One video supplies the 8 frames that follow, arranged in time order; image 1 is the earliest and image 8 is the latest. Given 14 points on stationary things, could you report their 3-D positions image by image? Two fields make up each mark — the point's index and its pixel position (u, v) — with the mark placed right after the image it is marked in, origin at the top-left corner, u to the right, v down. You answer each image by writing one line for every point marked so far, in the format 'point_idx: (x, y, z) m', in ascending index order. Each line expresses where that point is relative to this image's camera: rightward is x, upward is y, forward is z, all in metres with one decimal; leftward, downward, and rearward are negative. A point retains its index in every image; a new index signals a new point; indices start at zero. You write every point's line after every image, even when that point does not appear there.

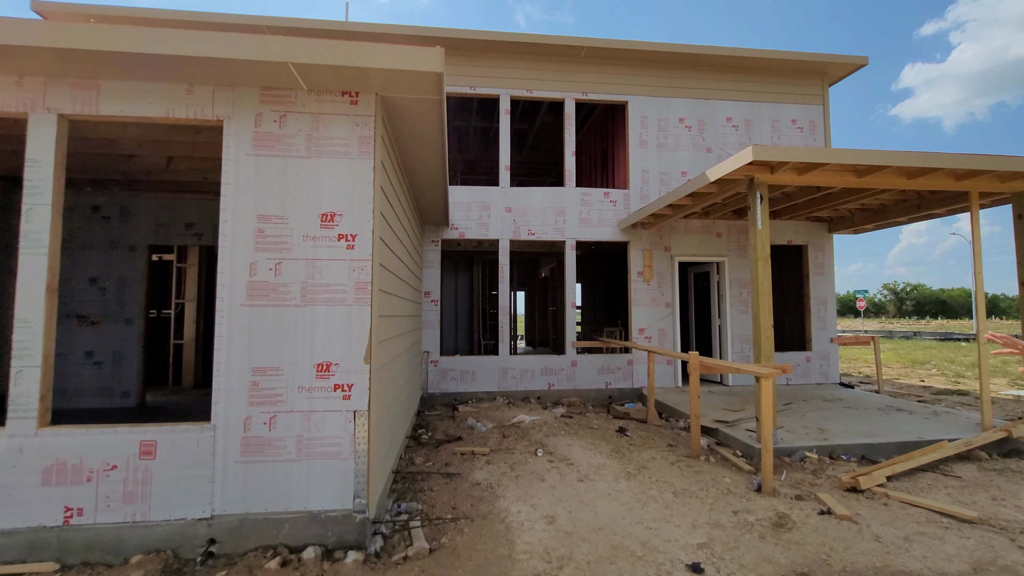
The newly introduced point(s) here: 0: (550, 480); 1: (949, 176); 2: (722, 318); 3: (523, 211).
0: (+0.3, -1.5, +3.7) m
1: (+4.4, +1.1, +4.9) m
2: (+3.2, -0.5, +7.6) m
3: (+0.2, +1.1, +7.3) m
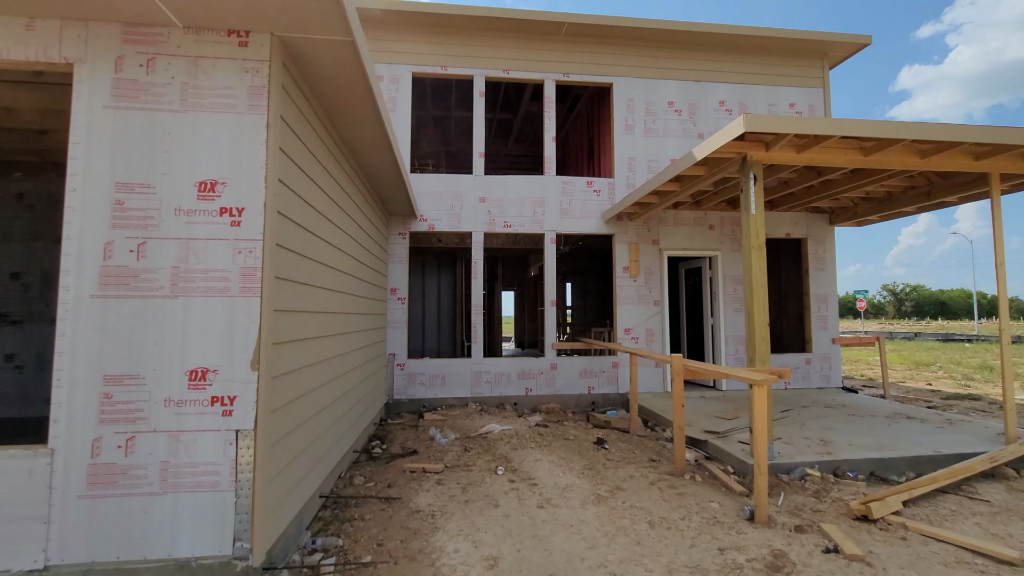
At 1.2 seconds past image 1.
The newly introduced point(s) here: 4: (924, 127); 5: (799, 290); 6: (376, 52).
0: (-0.1, -1.4, +3.1) m
1: (+4.0, +1.2, +4.3) m
2: (+2.9, -0.4, +7.0) m
3: (-0.2, +1.2, +6.7) m
4: (+3.2, +1.3, +3.8) m
5: (+4.5, 0.0, +7.6) m
6: (-1.8, +3.2, +6.6) m
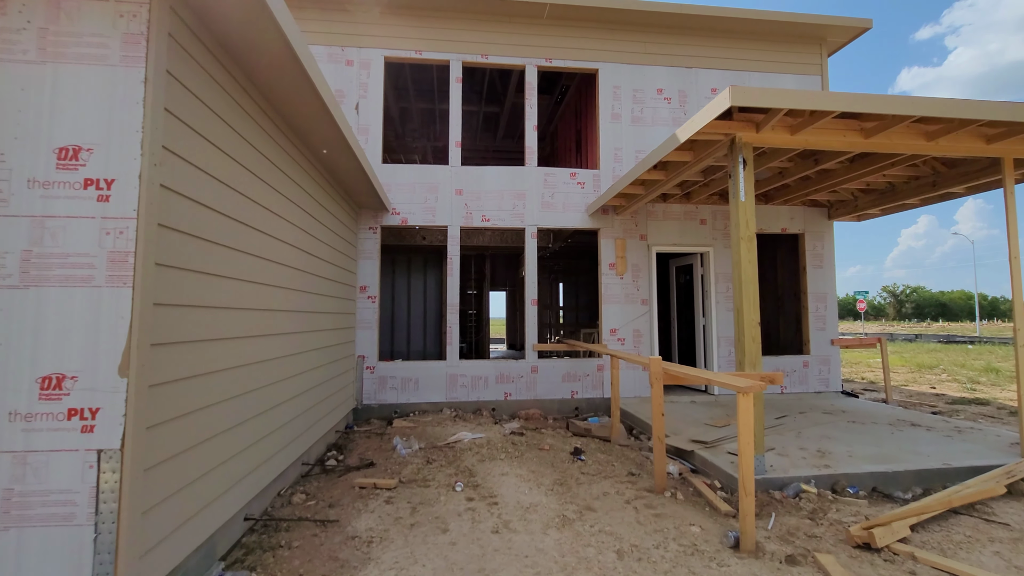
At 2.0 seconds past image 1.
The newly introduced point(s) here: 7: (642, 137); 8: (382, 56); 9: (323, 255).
0: (-0.3, -1.4, +2.7) m
1: (+3.7, +1.2, +3.9) m
2: (+2.6, -0.4, +6.6) m
3: (-0.5, +1.2, +6.3) m
4: (+2.9, +1.3, +3.4) m
5: (+4.2, 0.0, +7.2) m
6: (-2.1, +3.2, +6.2) m
7: (+1.7, +2.0, +6.6) m
8: (-1.7, +3.0, +6.3) m
9: (-1.9, +0.3, +5.1) m
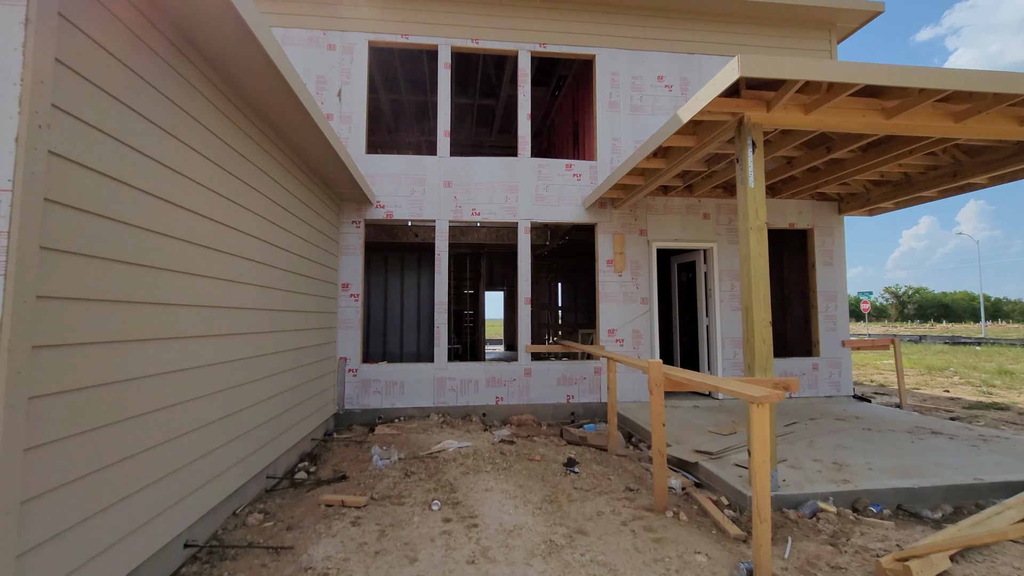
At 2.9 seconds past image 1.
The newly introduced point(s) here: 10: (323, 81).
0: (-0.4, -1.3, +2.4) m
1: (+3.6, +1.2, +3.6) m
2: (+2.5, -0.4, +6.3) m
3: (-0.6, +1.2, +6.0) m
4: (+2.8, +1.3, +3.1) m
5: (+4.1, 0.0, +6.9) m
6: (-2.2, +3.2, +5.9) m
7: (+1.6, +2.0, +6.2) m
8: (-1.8, +3.0, +5.9) m
9: (-2.0, +0.3, +4.8) m
10: (-2.3, +2.5, +5.8) m
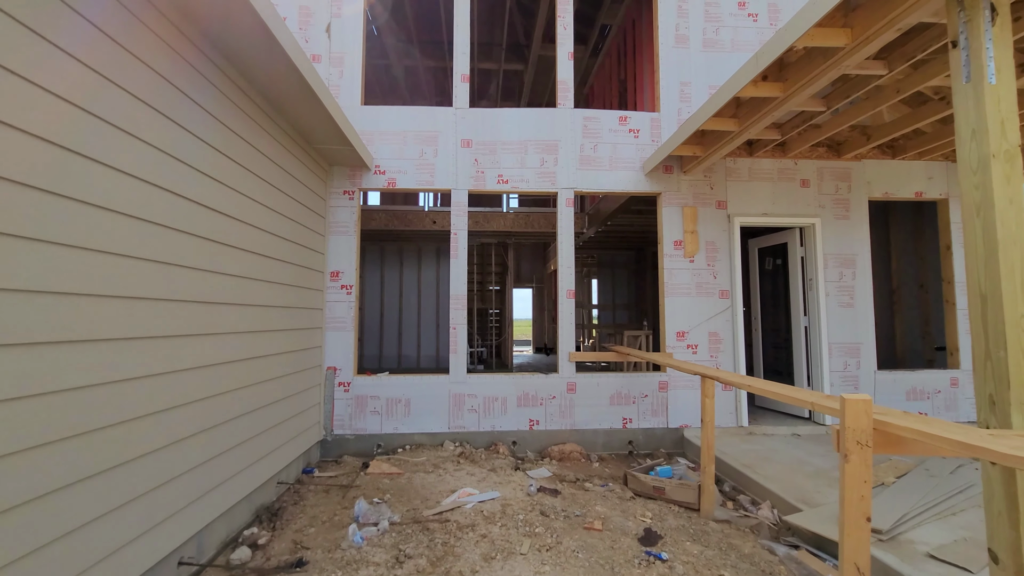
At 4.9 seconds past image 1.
0: (-0.3, -1.2, +1.0) m
1: (+3.9, +1.3, +2.0) m
2: (+2.9, -0.3, +4.8) m
3: (-0.2, +1.3, +4.6) m
4: (+3.0, +1.4, +1.6) m
5: (+4.5, +0.1, +5.3) m
6: (-1.8, +3.3, +4.6) m
7: (+2.0, +2.1, +4.8) m
8: (-1.4, +3.1, +4.6) m
9: (-1.7, +0.4, +3.5) m
10: (-1.9, +2.6, +4.6) m
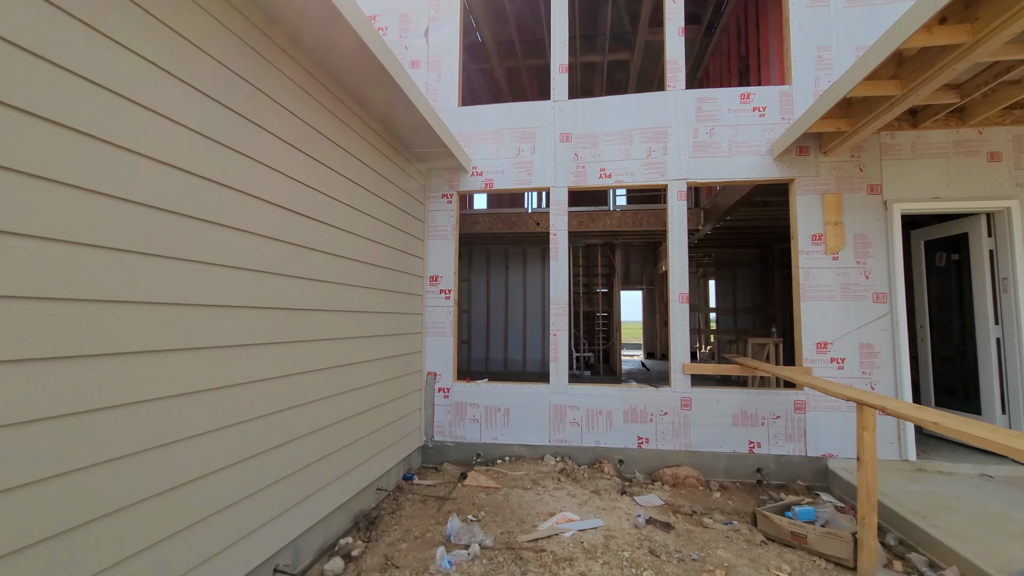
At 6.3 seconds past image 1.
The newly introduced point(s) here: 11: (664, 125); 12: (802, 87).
0: (-0.1, -1.3, +0.8) m
1: (+4.1, +1.4, +0.9) m
2: (+3.8, -0.3, +3.8) m
3: (+0.7, +1.3, +4.3) m
4: (+3.2, +1.4, +0.6) m
5: (+5.4, +0.1, +3.9) m
6: (-0.9, +3.3, +4.6) m
7: (+2.9, +2.1, +4.0) m
8: (-0.5, +3.0, +4.6) m
9: (-1.0, +0.4, +3.5) m
10: (-1.0, +2.5, +4.6) m
11: (+1.3, +1.4, +4.2) m
12: (+2.4, +1.6, +4.0) m
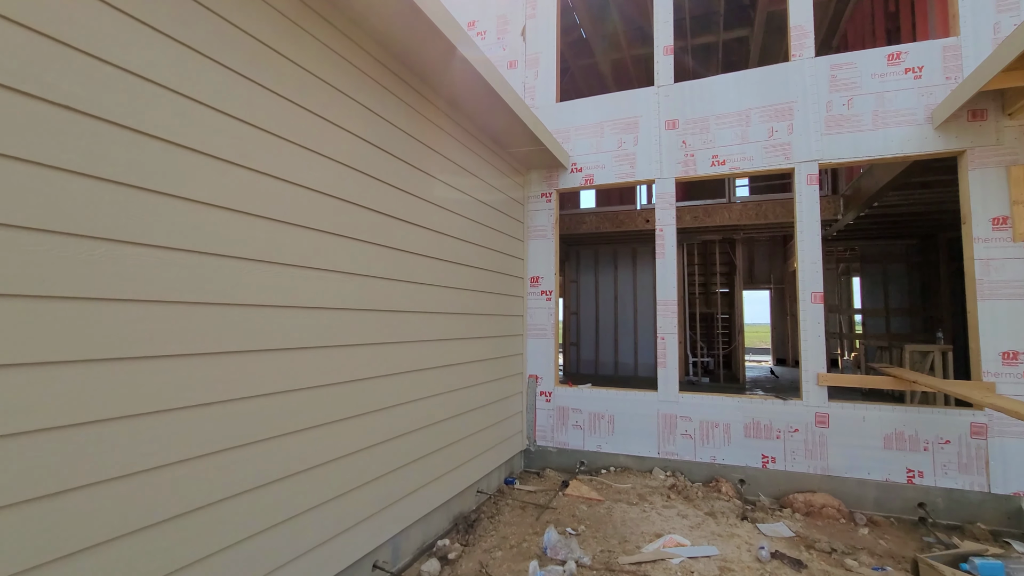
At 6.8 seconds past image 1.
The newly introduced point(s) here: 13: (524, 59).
0: (0.0, -1.2, +0.7) m
1: (+4.1, +1.4, -0.2) m
2: (+4.4, -0.2, +2.7) m
3: (+1.5, +1.3, +3.9) m
4: (+3.1, +1.5, -0.2) m
5: (+6.1, +0.2, +2.5) m
6: (0.0, +3.3, +4.6) m
7: (+3.6, +2.2, +3.1) m
8: (+0.4, +3.0, +4.5) m
9: (-0.3, +0.4, +3.5) m
10: (-0.1, +2.5, +4.6) m
11: (+2.1, +1.4, +3.7) m
12: (+3.1, +1.7, +3.3) m
13: (+0.1, +2.1, +4.5) m
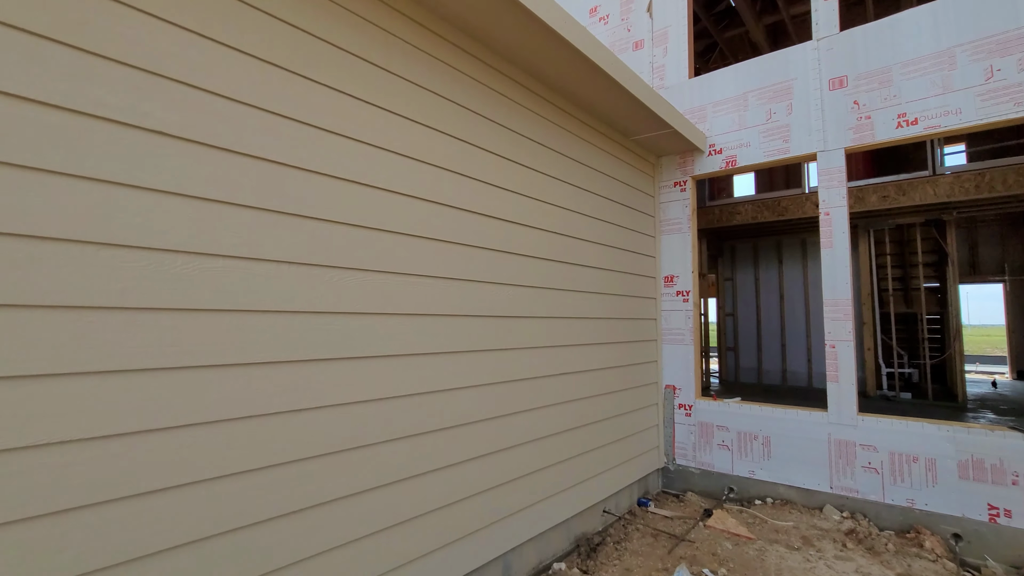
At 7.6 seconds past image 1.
0: (0.0, -1.3, +0.5) m
1: (+3.6, +1.5, -1.6) m
2: (+4.8, -0.1, +1.1) m
3: (+2.4, +1.3, +3.1) m
4: (+2.6, +1.6, -1.3) m
5: (+6.3, +0.3, +0.4) m
6: (+1.1, +3.2, +4.3) m
7: (+4.0, +2.2, +1.7) m
8: (+1.4, +3.0, +4.0) m
9: (+0.6, +0.4, +3.3) m
10: (+1.0, +2.5, +4.3) m
11: (+2.8, +1.4, +2.7) m
12: (+3.6, +1.7, +2.0) m
13: (+1.2, +2.1, +4.1) m
